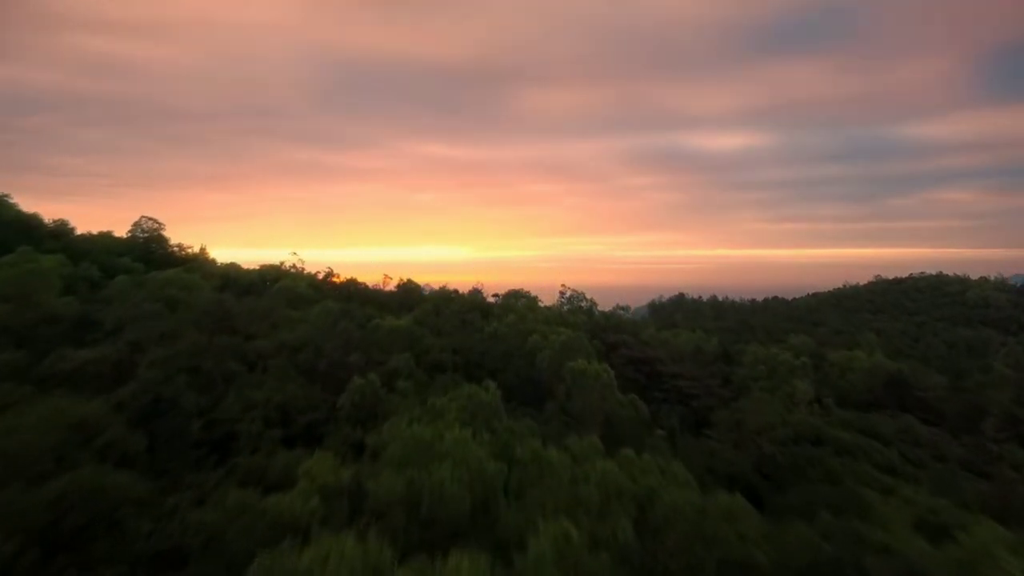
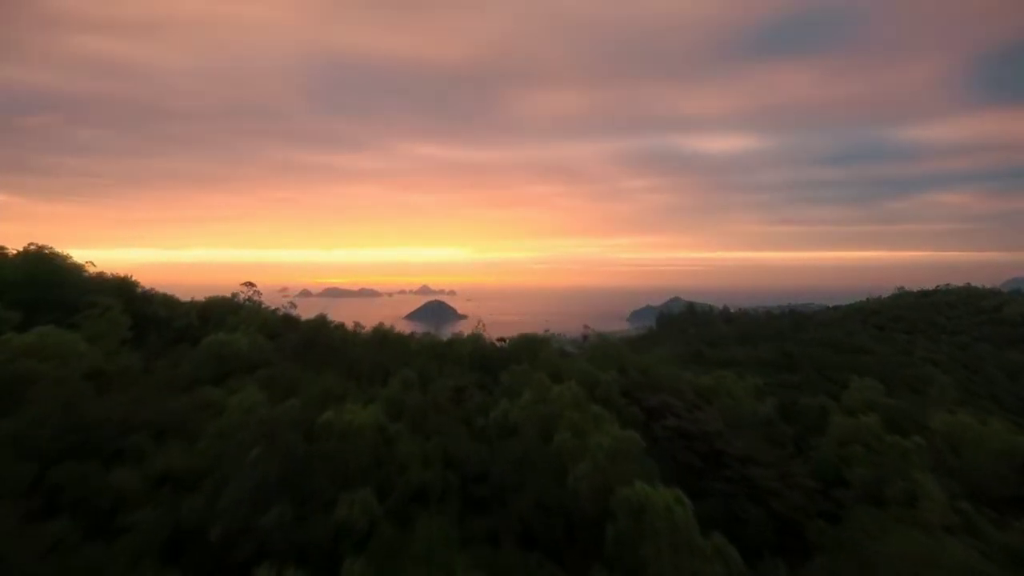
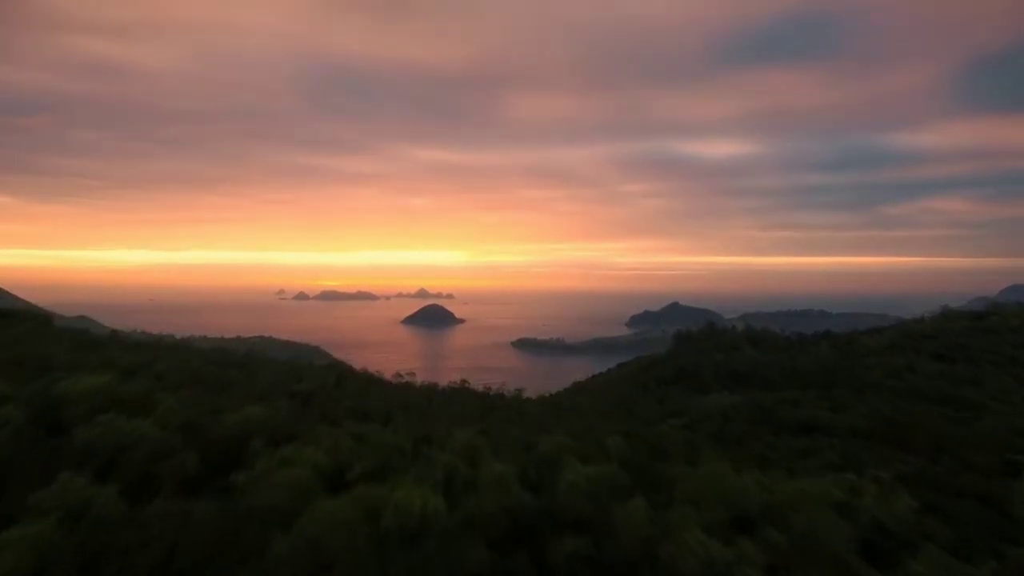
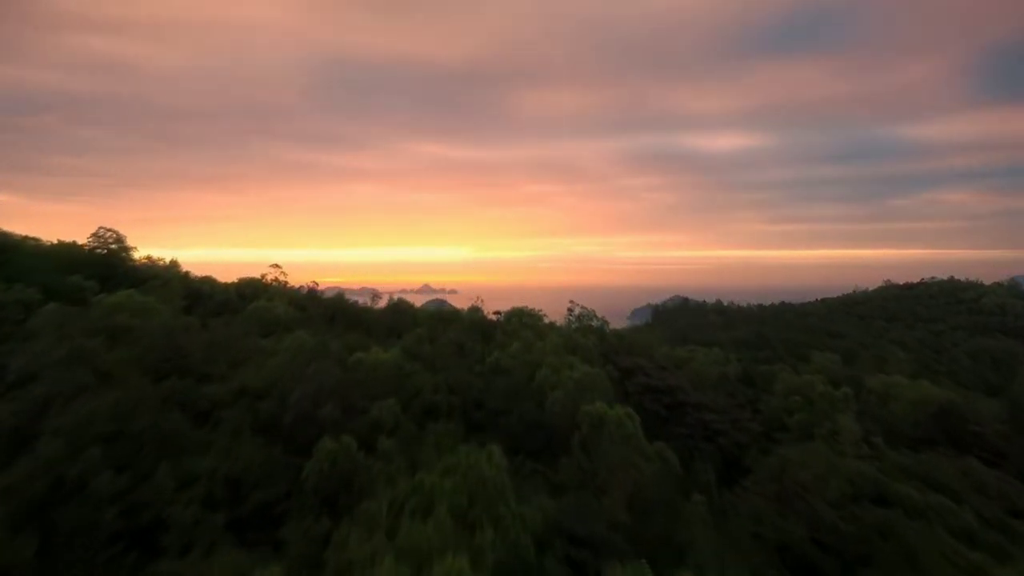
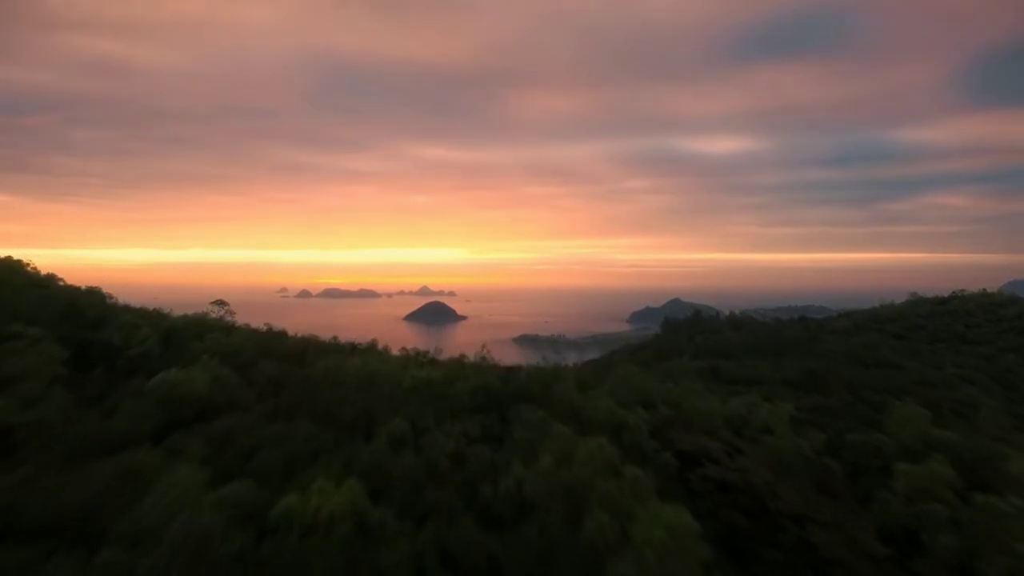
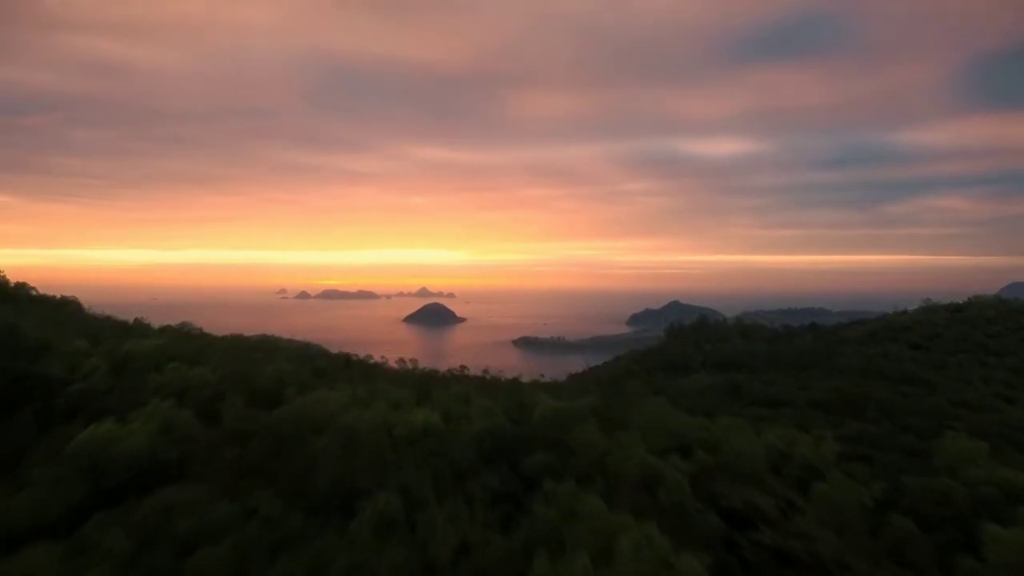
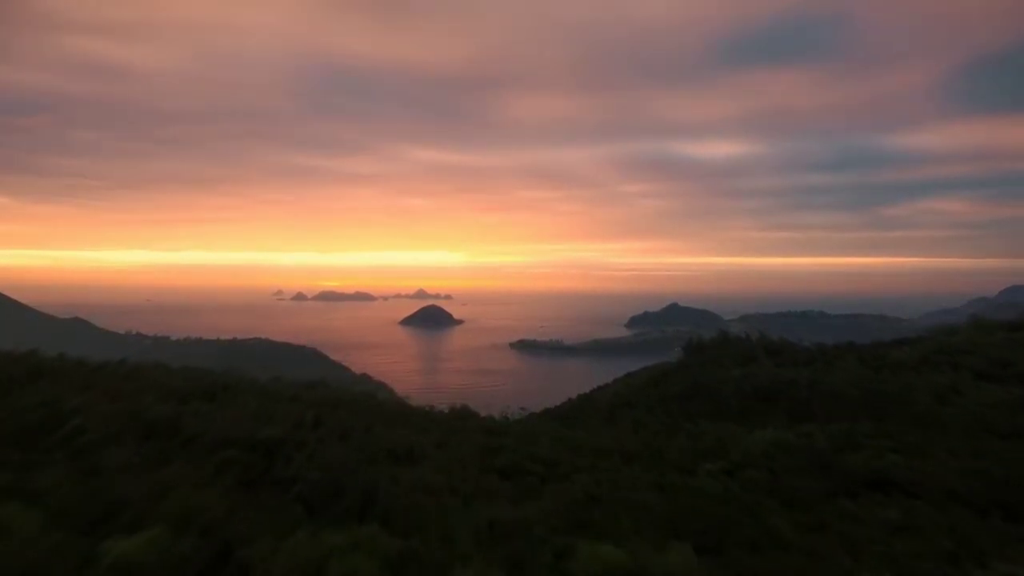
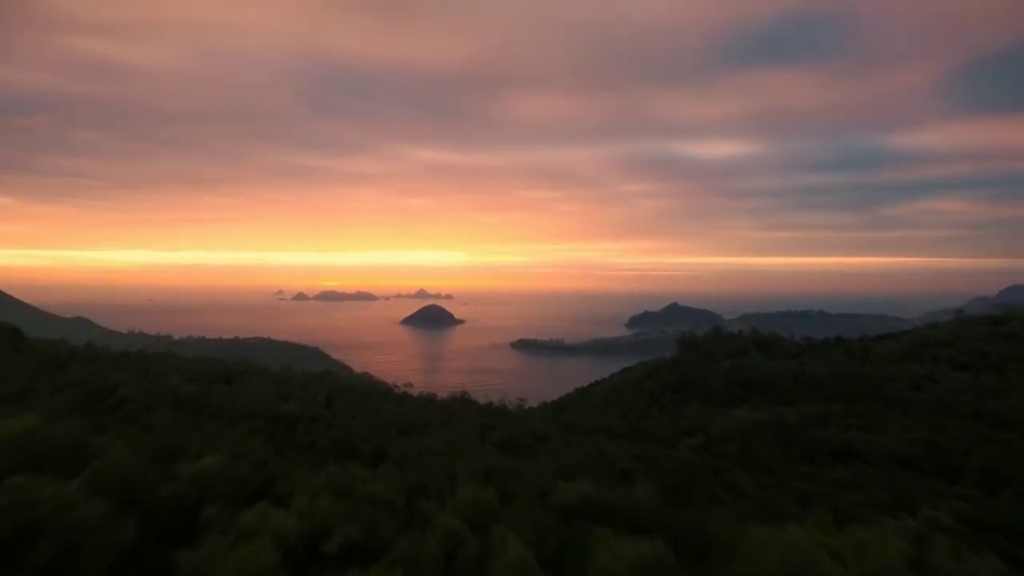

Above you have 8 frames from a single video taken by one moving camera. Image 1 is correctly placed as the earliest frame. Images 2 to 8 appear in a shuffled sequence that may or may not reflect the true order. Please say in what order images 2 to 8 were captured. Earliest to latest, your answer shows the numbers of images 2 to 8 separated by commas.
4, 2, 5, 6, 3, 8, 7
